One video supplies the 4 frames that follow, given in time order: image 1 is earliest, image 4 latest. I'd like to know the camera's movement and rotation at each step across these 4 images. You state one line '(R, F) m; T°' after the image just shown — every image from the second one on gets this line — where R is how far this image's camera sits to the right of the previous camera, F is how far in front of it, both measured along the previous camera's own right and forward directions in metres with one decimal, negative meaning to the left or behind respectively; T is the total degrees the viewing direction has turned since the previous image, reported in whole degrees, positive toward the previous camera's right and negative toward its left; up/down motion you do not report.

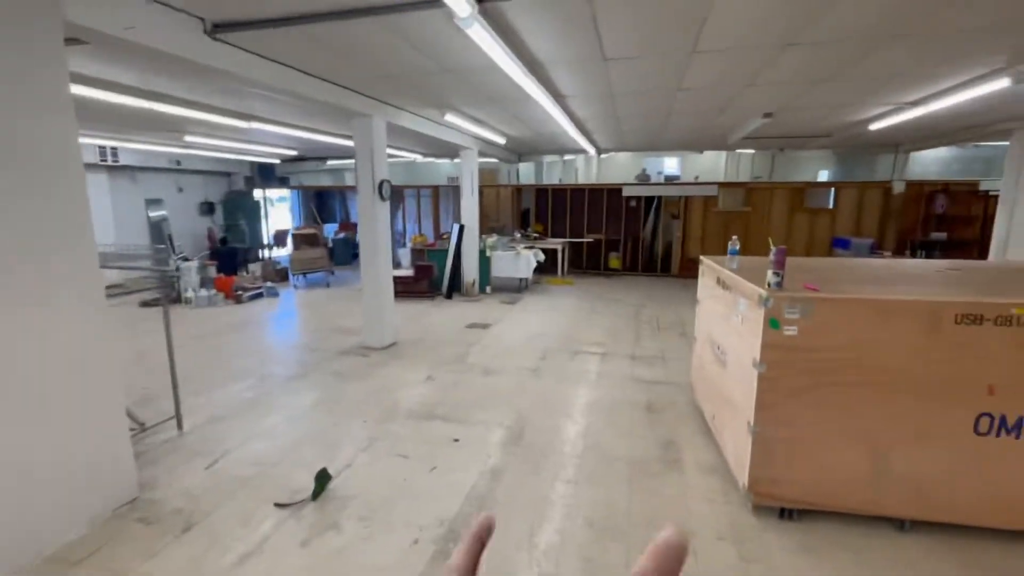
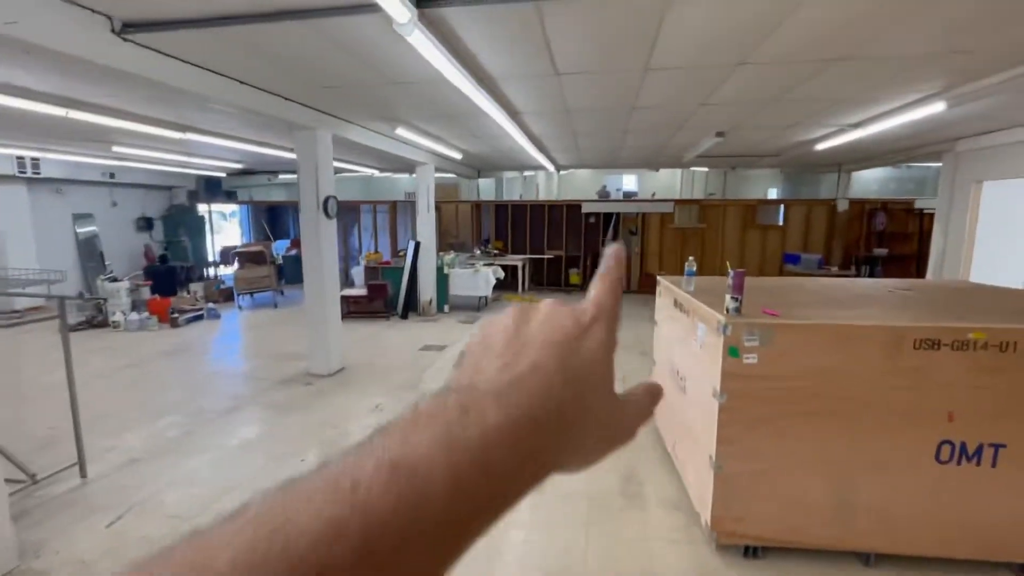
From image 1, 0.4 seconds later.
(+0.1, +0.2) m; +4°
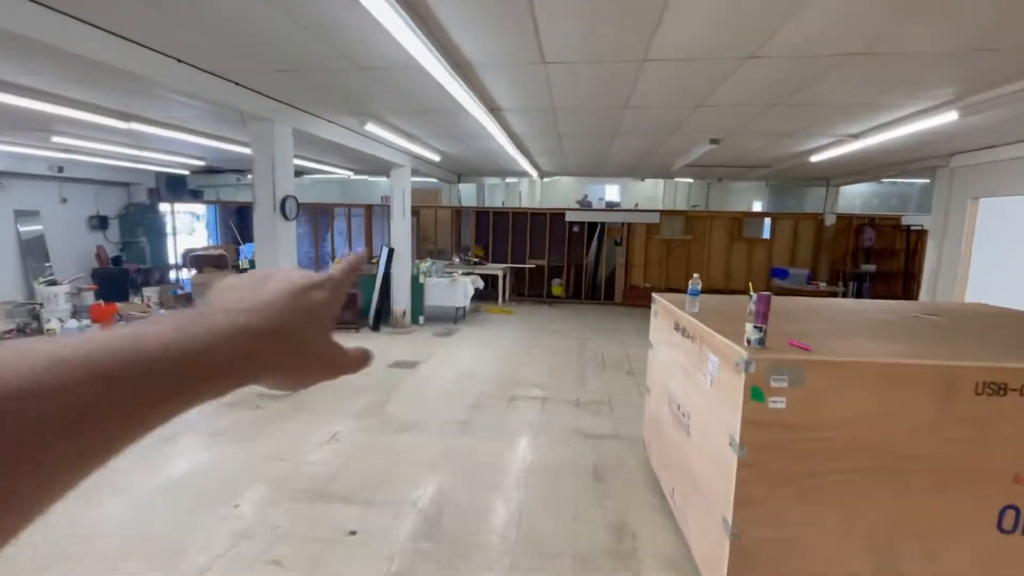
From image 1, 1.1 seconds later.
(0.0, +0.4) m; +2°
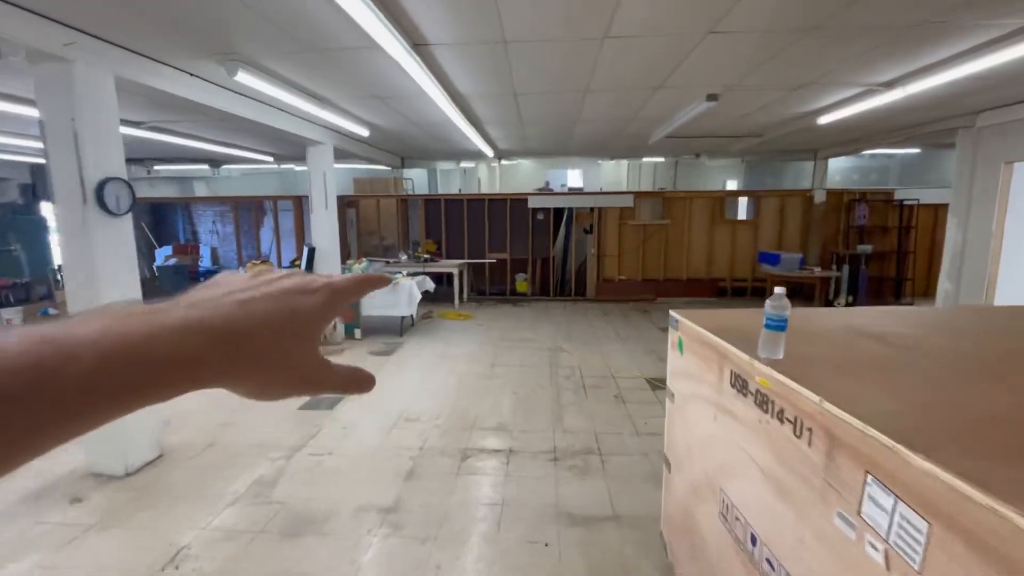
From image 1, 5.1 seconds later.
(+0.1, +1.2) m; +4°
